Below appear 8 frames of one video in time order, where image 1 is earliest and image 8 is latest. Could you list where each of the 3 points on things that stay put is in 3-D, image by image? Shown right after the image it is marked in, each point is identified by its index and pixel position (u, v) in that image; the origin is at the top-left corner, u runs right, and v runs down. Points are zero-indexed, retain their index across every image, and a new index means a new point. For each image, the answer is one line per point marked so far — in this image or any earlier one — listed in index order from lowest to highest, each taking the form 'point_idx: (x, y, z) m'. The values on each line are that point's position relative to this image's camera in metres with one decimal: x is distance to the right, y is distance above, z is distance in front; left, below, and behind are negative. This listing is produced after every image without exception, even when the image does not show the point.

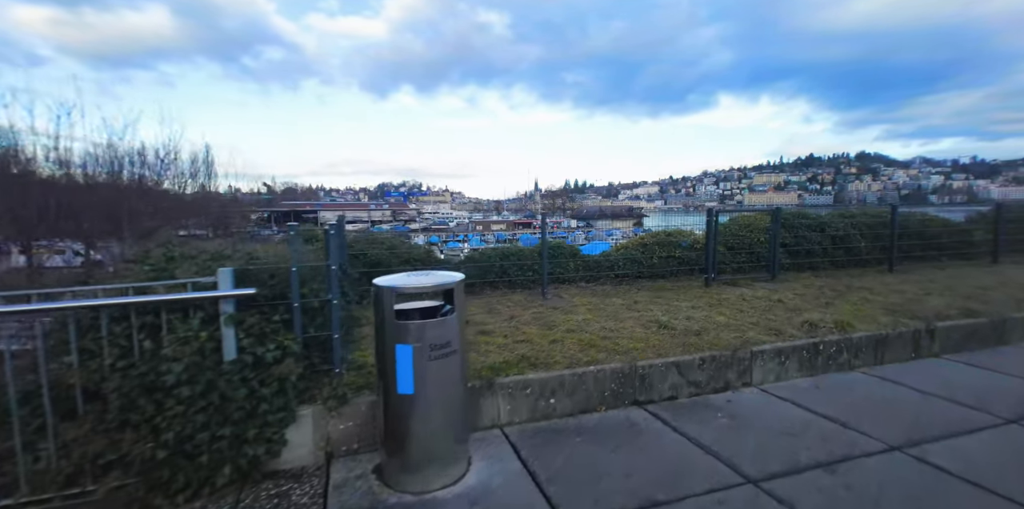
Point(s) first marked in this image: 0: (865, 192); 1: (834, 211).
0: (+14.6, +2.6, +17.5) m
1: (+6.9, +0.9, +9.1) m
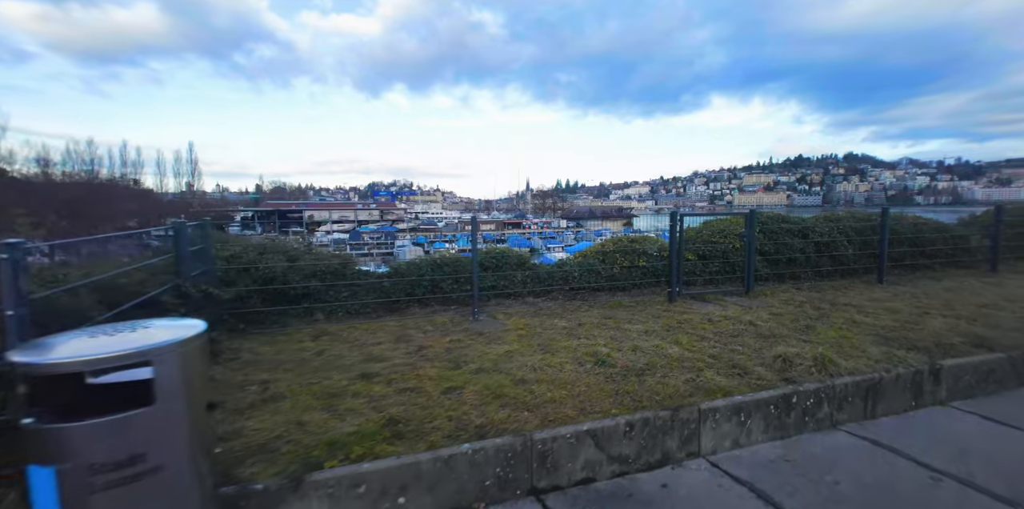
0: (+13.5, +2.4, +16.7) m
1: (+5.9, +0.8, +8.1) m
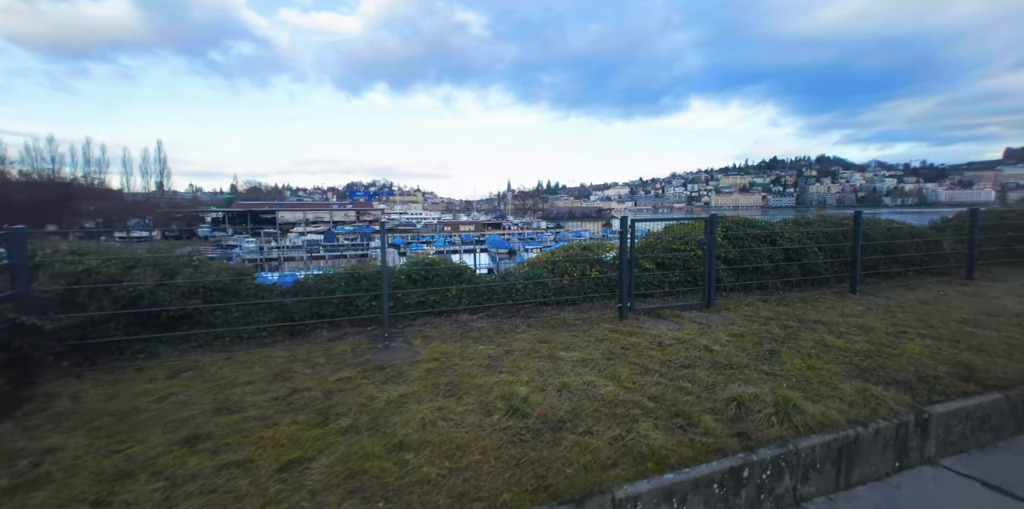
0: (+12.1, +2.3, +16.3) m
1: (+4.8, +0.6, +7.5) m
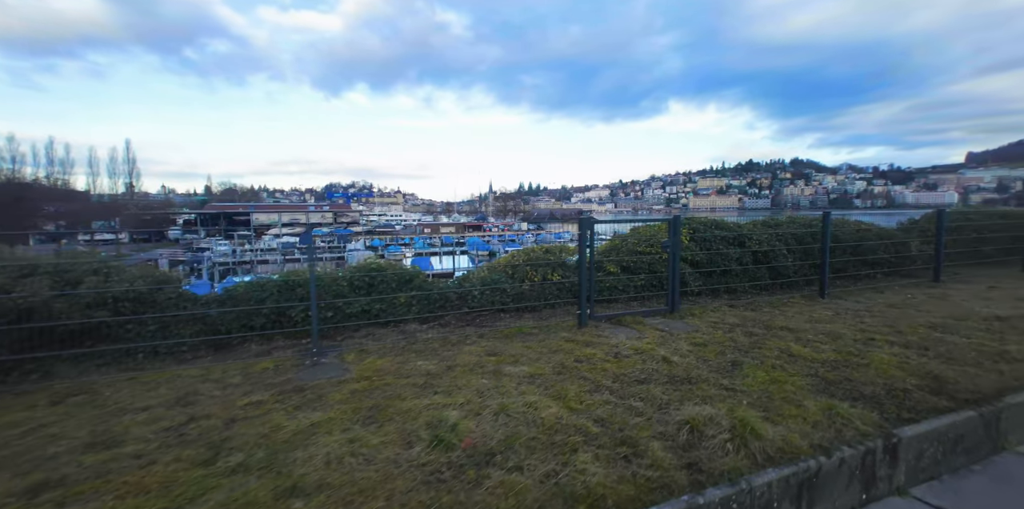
0: (+11.1, +2.3, +16.4) m
1: (+4.2, +0.6, +7.3) m
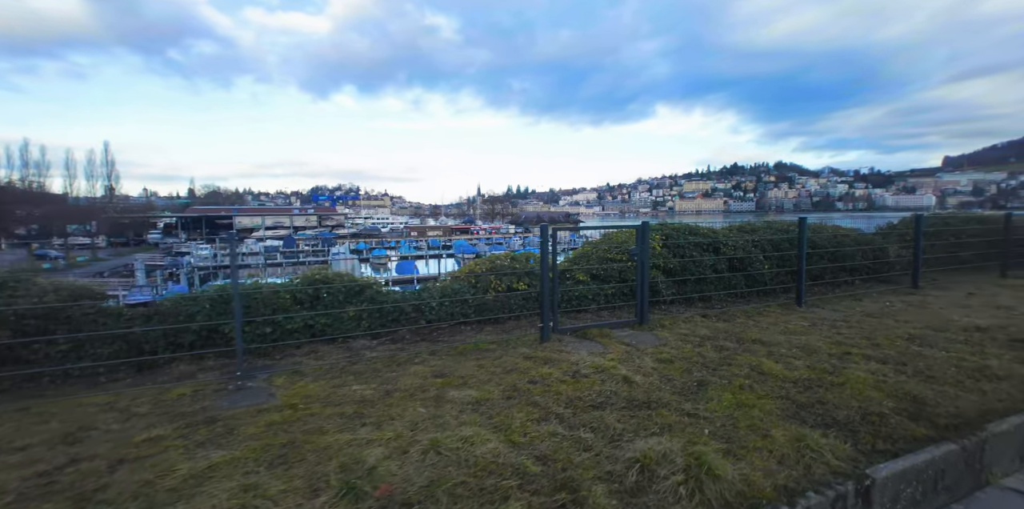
0: (+10.3, +2.1, +16.3) m
1: (+3.6, +0.5, +7.0) m
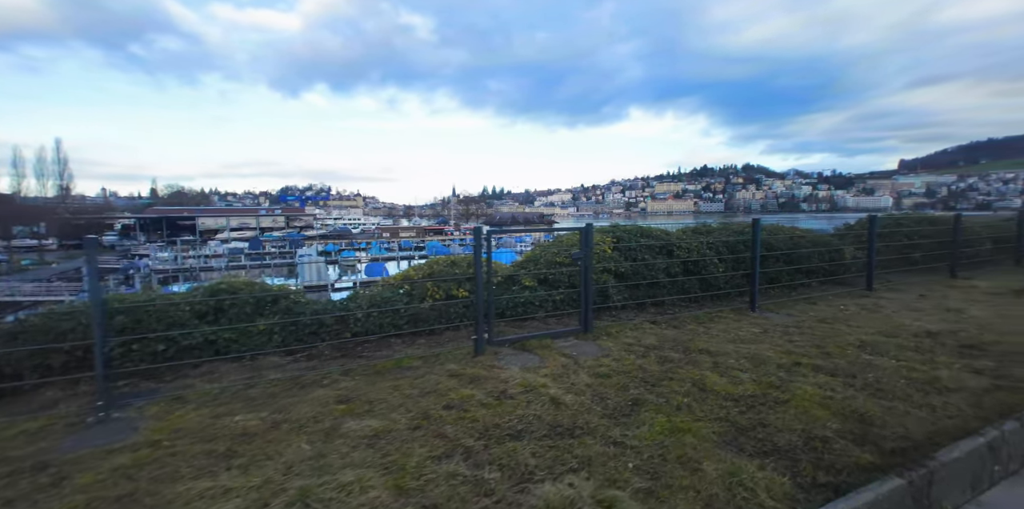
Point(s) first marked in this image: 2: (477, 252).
0: (+8.9, +2.1, +16.4) m
1: (+2.8, +0.4, +6.8) m
2: (-0.4, 0.0, +4.6) m
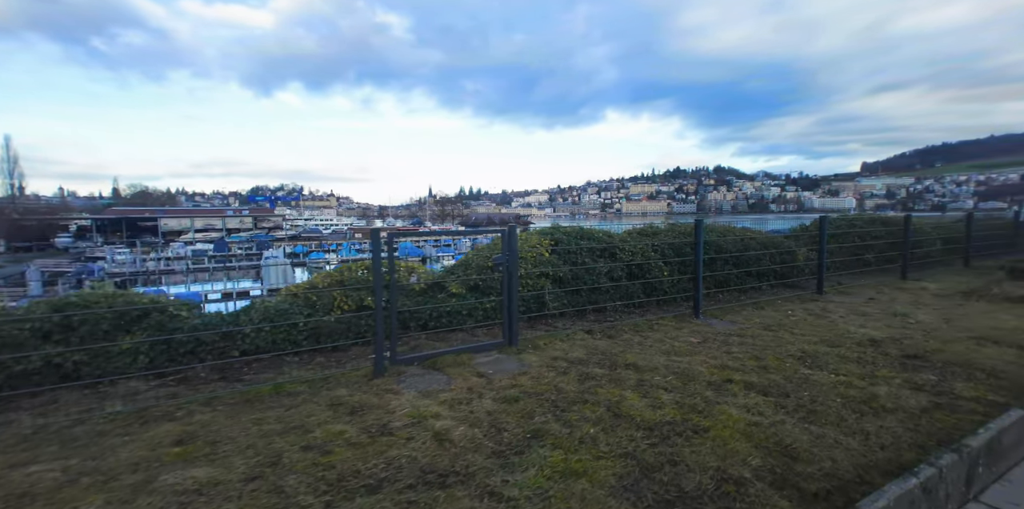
0: (+7.4, +2.1, +16.3) m
1: (+1.8, +0.4, +6.4) m
2: (-1.2, 0.0, +4.1) m
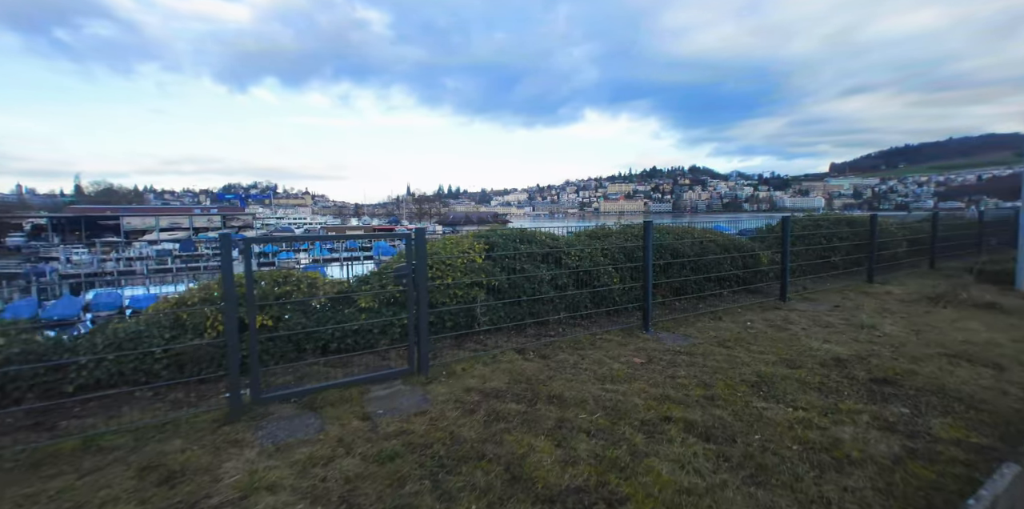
0: (+6.1, +2.0, +15.9) m
1: (+0.9, +0.3, +5.7) m
2: (-2.0, -0.1, +3.3) m
